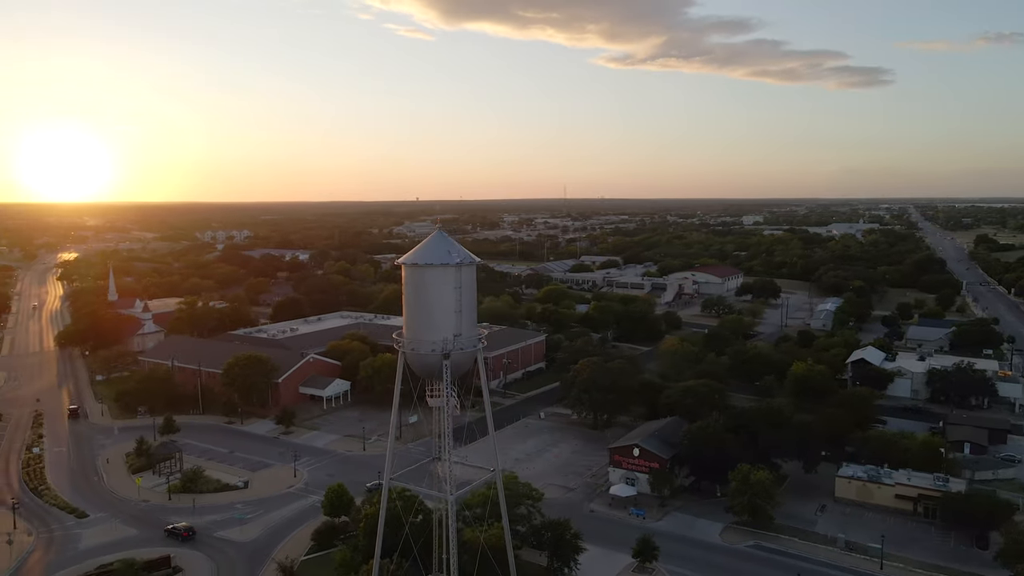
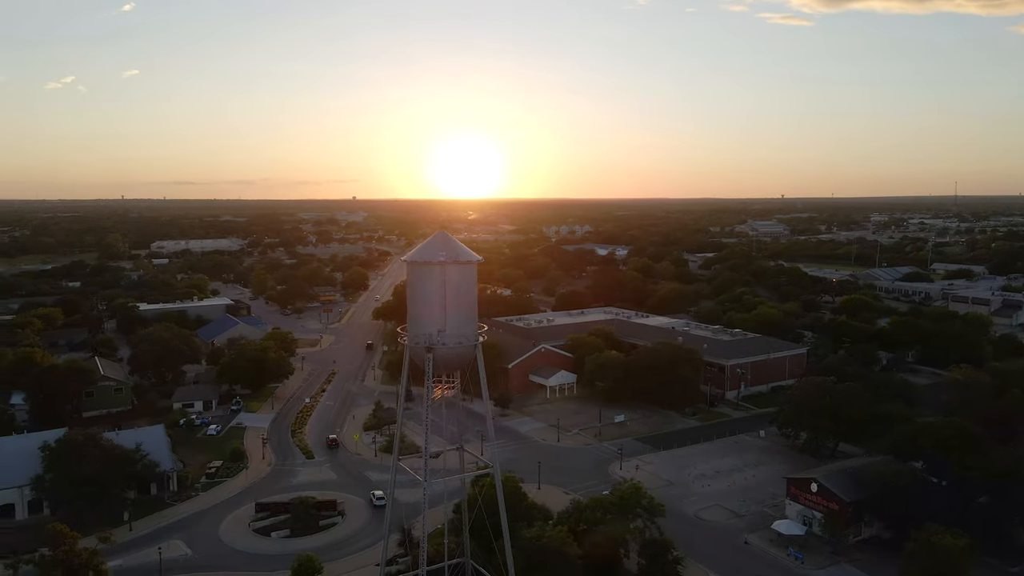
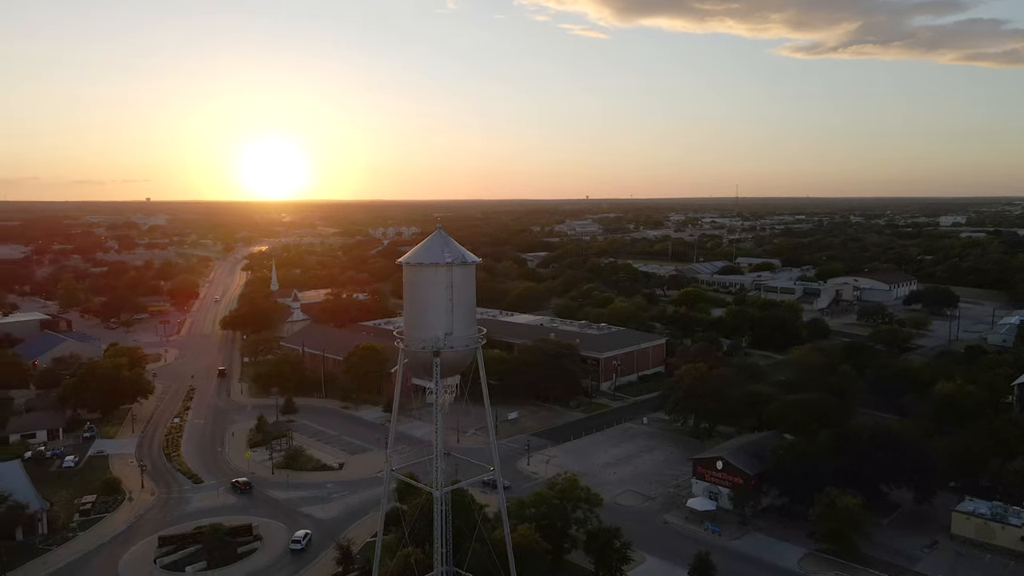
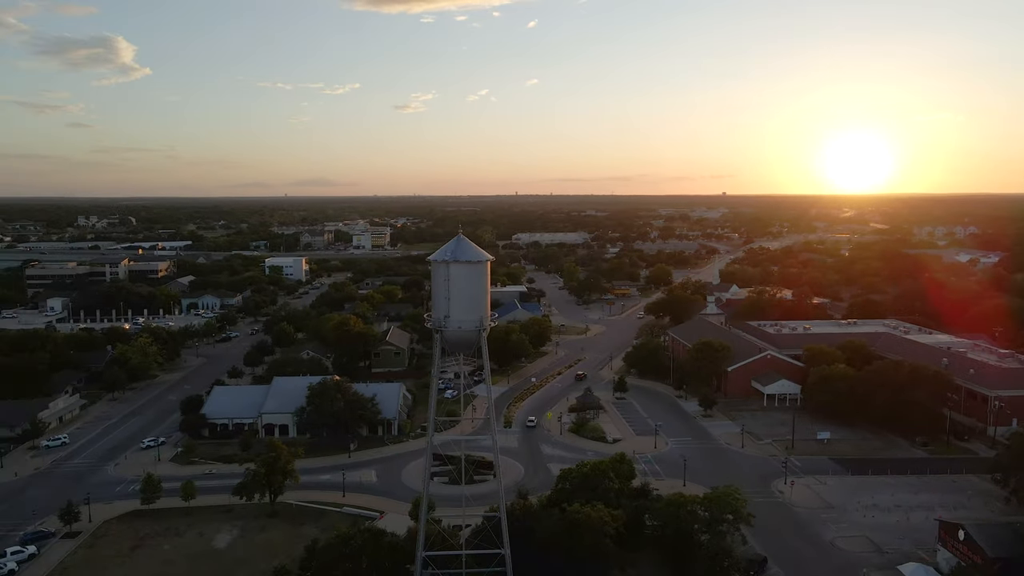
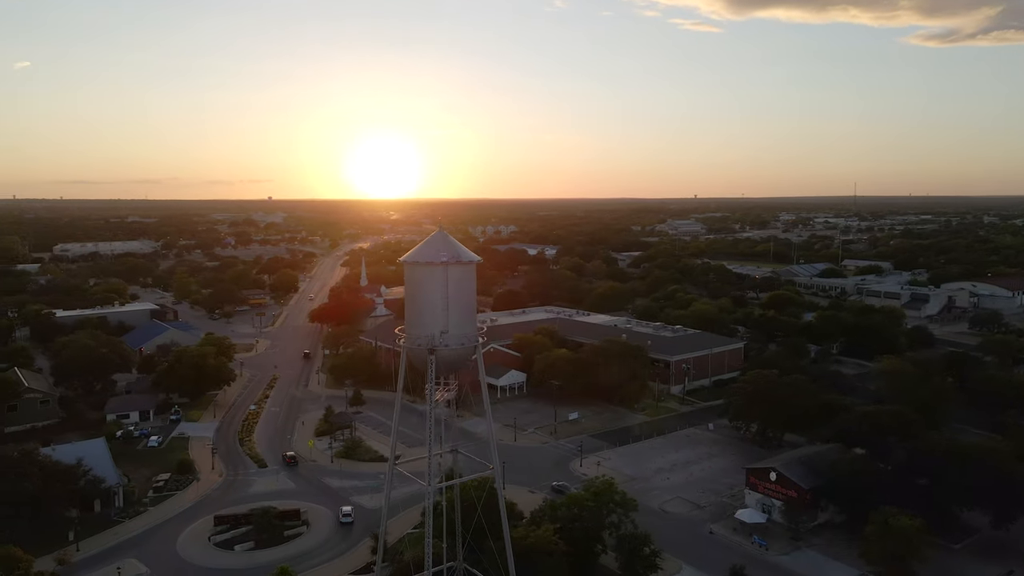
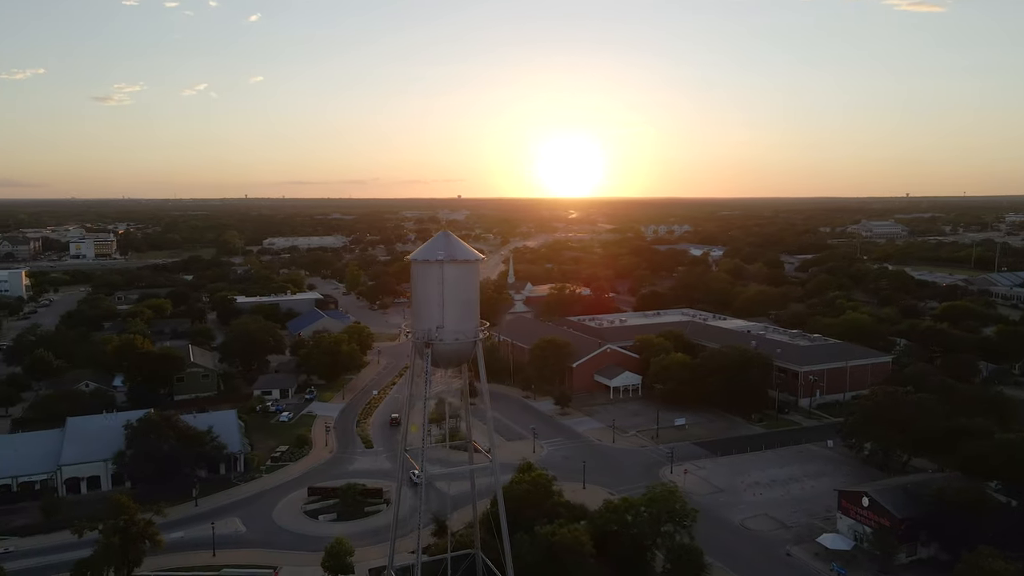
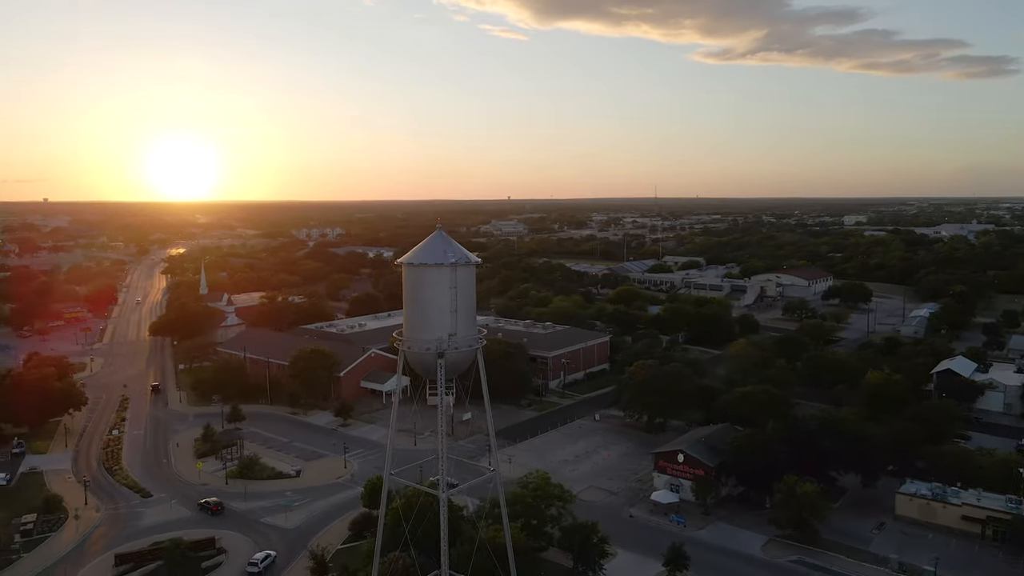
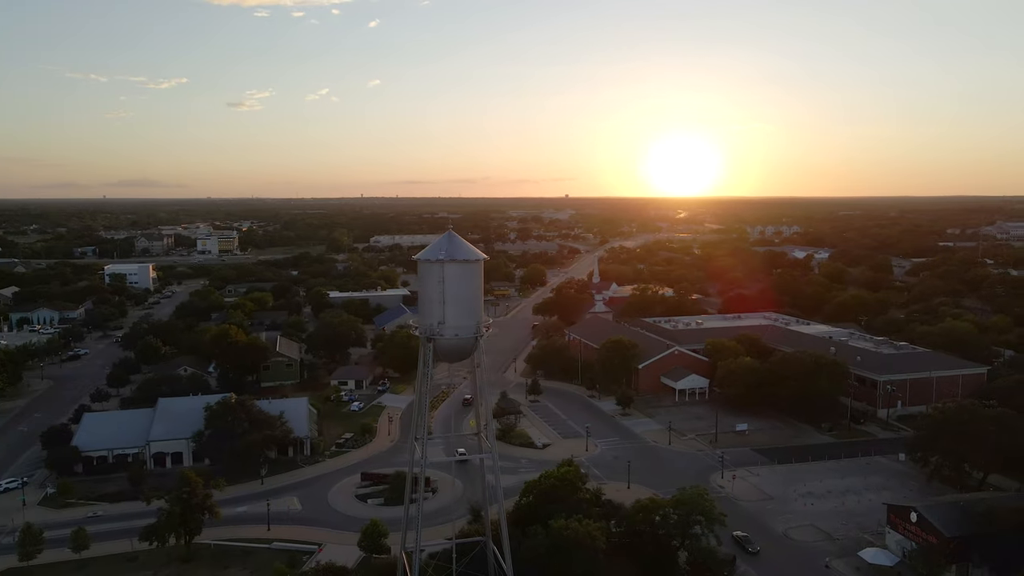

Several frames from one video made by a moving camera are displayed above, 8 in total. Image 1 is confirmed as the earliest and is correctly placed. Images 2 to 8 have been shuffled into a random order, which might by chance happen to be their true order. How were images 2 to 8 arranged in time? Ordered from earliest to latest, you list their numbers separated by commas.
7, 3, 5, 2, 6, 8, 4
